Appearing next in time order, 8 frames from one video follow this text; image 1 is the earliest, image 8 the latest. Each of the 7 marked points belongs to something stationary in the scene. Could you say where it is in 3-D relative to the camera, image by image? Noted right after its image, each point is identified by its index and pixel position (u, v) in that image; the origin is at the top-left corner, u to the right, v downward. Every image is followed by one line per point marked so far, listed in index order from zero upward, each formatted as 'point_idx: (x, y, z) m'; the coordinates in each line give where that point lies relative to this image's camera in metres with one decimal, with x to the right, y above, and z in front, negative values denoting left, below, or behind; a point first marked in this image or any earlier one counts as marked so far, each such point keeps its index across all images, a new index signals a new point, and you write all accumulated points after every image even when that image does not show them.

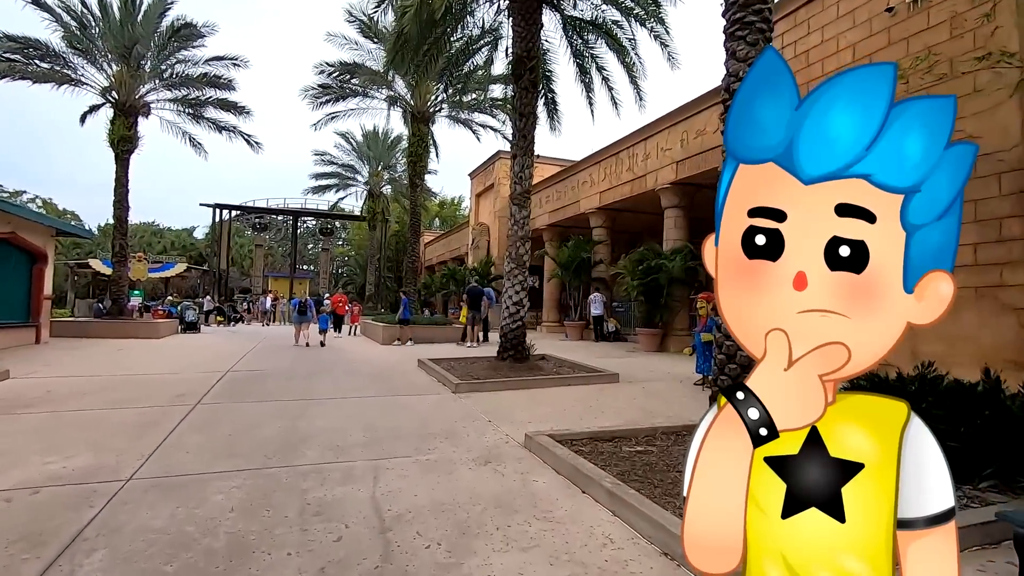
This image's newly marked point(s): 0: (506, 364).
0: (-0.1, -1.3, +8.9) m
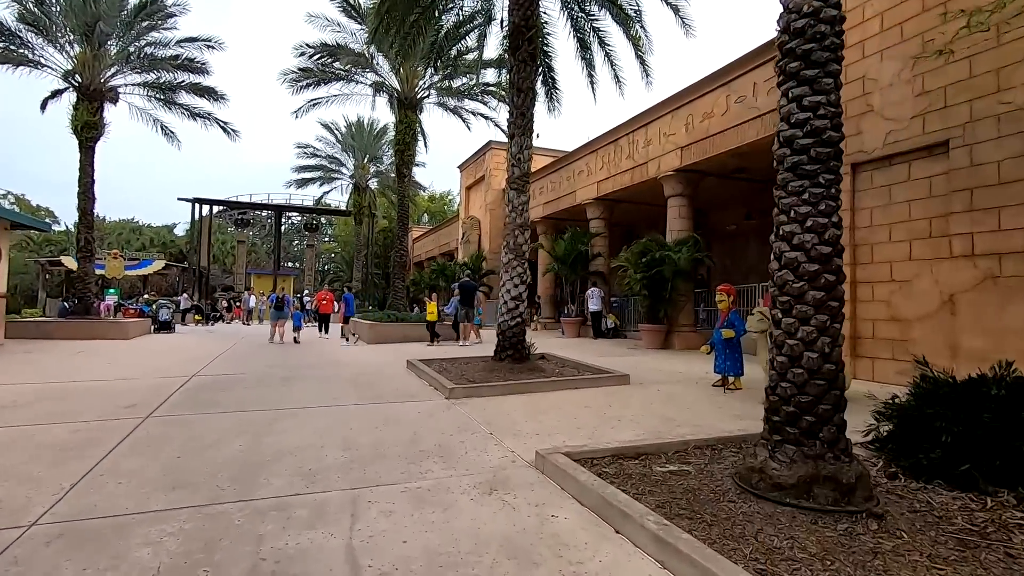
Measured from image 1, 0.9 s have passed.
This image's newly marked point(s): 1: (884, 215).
0: (-0.1, -1.2, +8.0) m
1: (+5.6, +1.1, +8.0) m
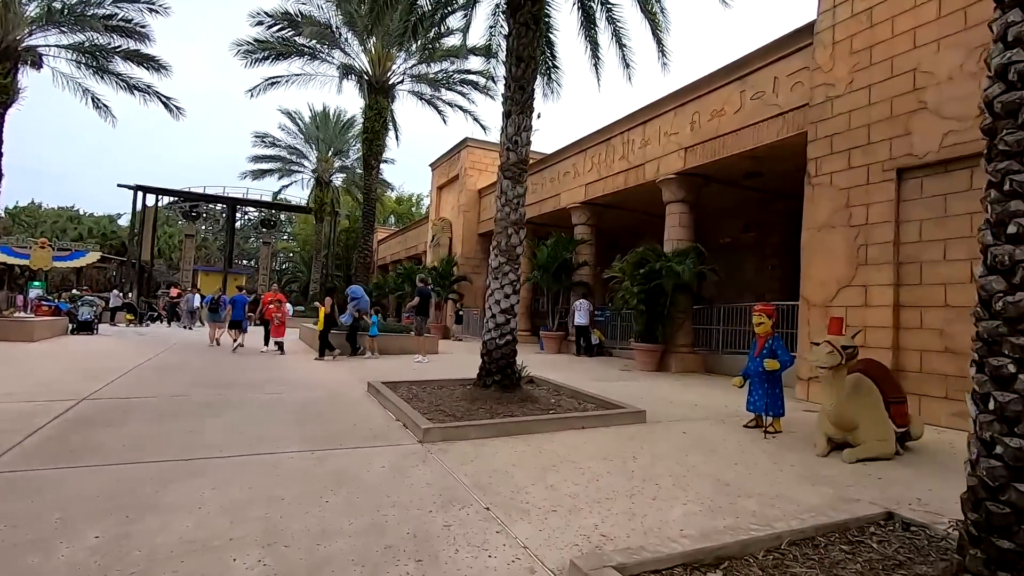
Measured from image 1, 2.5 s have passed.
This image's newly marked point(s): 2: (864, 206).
0: (-0.3, -1.3, +6.5) m
1: (+5.5, +0.8, +6.9) m
2: (+5.0, +1.2, +7.6) m
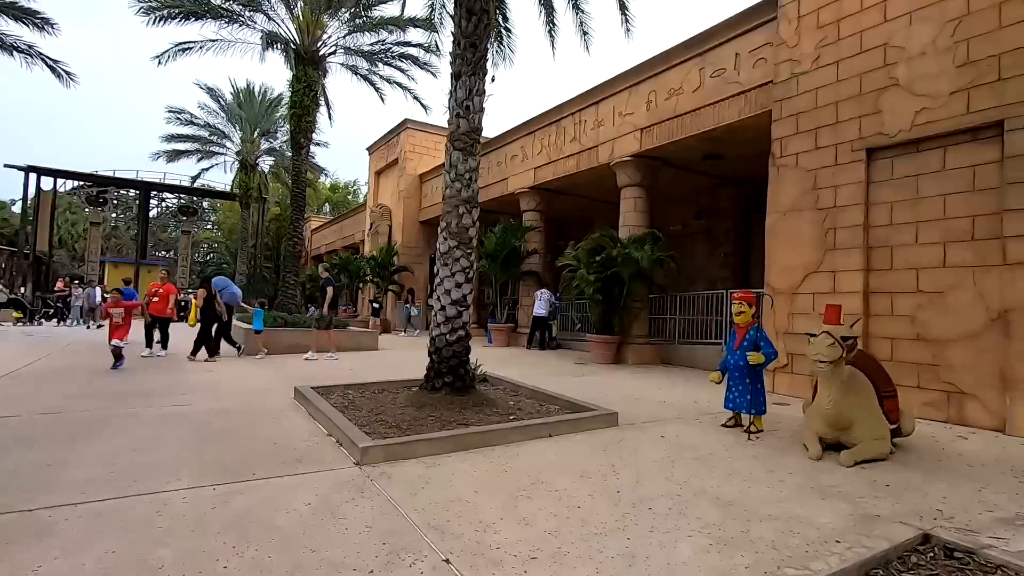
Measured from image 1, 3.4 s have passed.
0: (-0.8, -1.2, +5.6) m
1: (+4.9, +0.9, +6.6) m
2: (+4.4, +1.4, +7.3) m
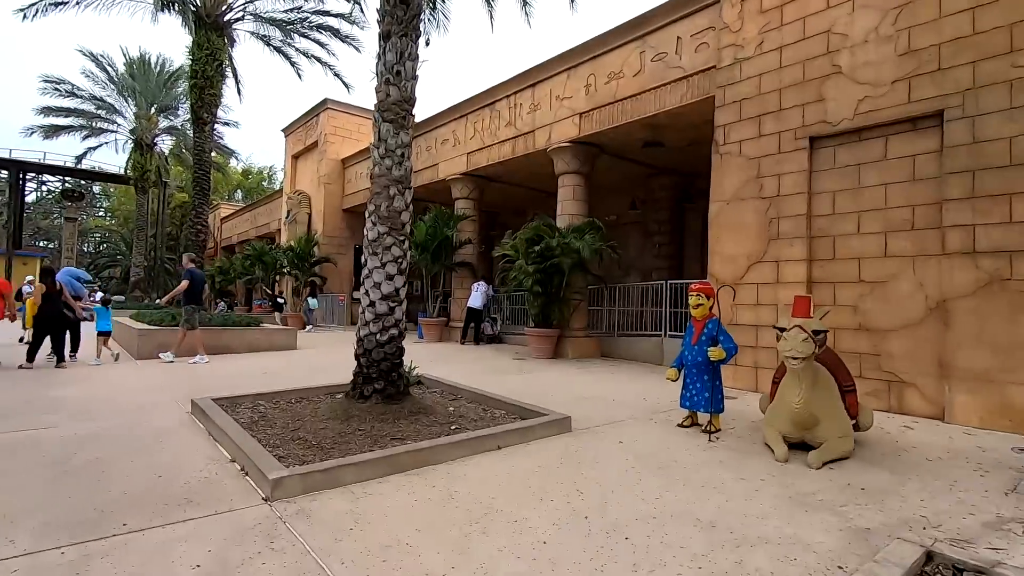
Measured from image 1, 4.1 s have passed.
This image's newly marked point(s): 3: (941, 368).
0: (-1.3, -1.1, +4.9) m
1: (+4.2, +1.1, +6.6) m
2: (+3.5, +1.5, +7.2) m
3: (+4.6, -0.9, +5.8) m
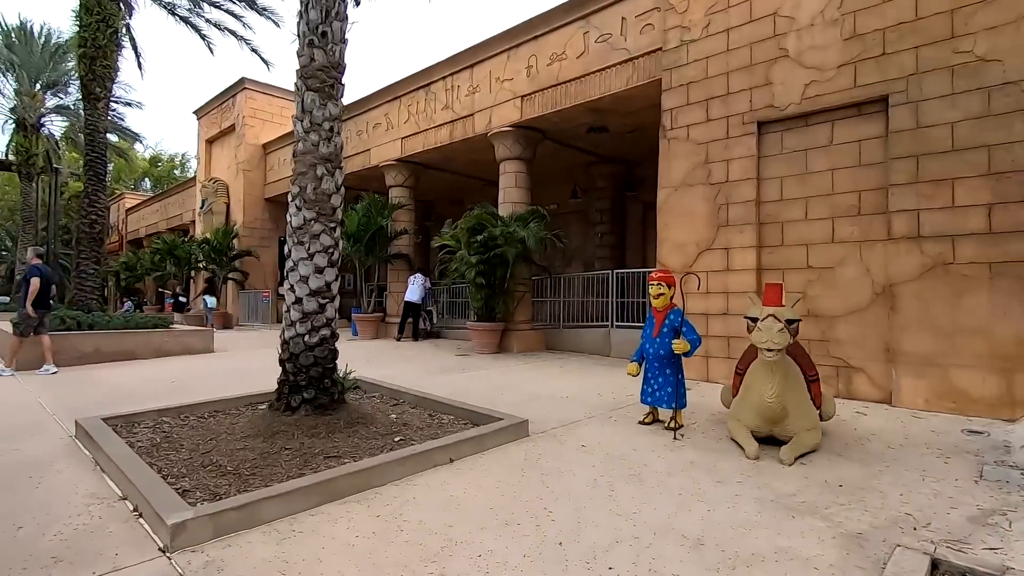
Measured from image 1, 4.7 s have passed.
0: (-1.7, -1.1, +4.2) m
1: (+3.5, +1.2, +6.5) m
2: (+2.8, +1.7, +7.0) m
3: (+4.1, -0.7, +5.8) m
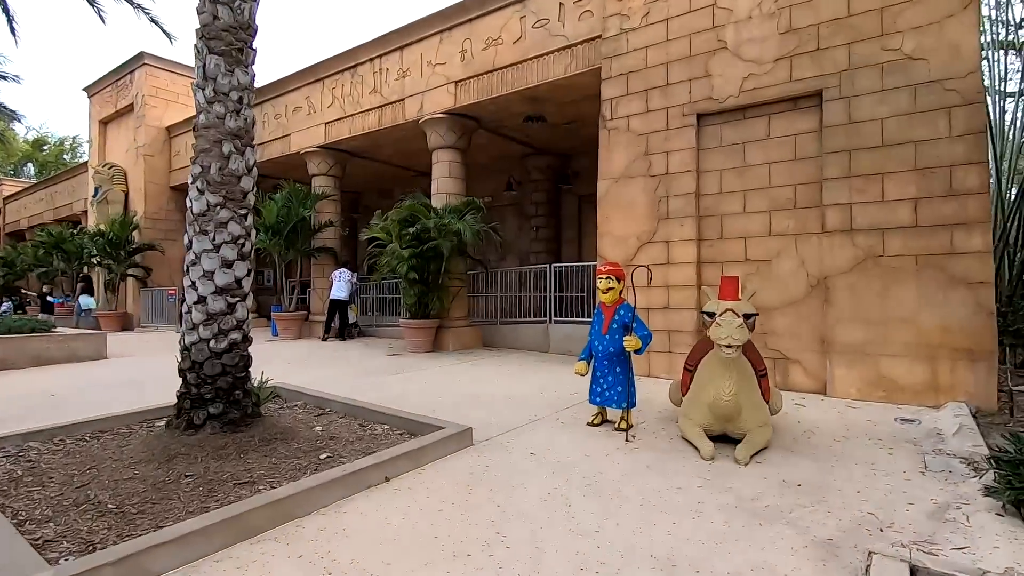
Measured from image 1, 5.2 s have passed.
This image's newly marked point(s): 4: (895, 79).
0: (-2.1, -1.0, +3.6) m
1: (+2.7, +1.3, +6.5) m
2: (+2.0, +1.7, +6.9) m
3: (+3.4, -0.6, +5.9) m
4: (+3.9, +2.2, +5.5) m
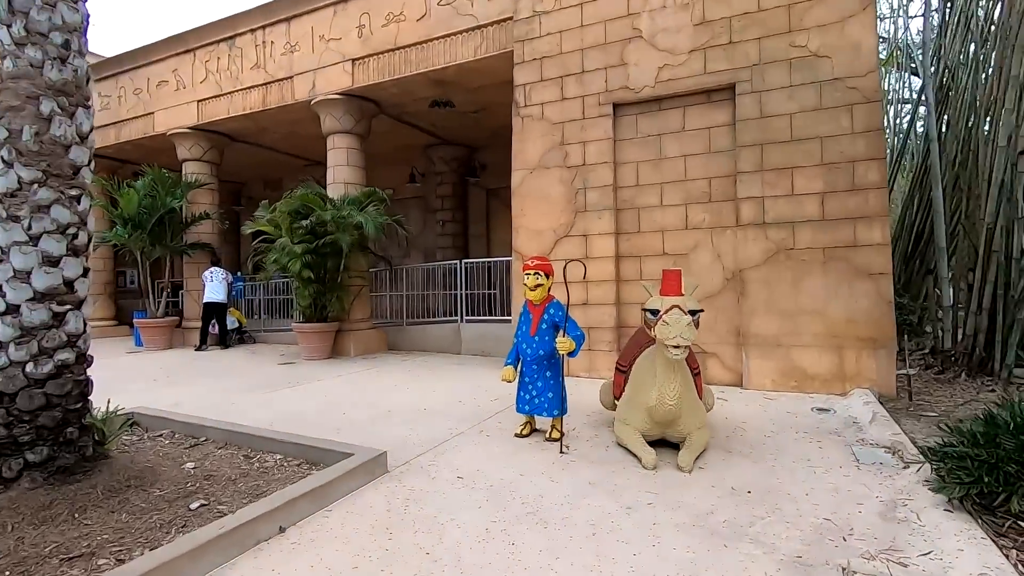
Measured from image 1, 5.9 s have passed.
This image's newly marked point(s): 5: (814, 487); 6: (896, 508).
0: (-2.5, -1.1, +2.7) m
1: (+1.7, +1.4, +6.4) m
2: (+0.9, +1.8, +6.7) m
3: (+2.5, -0.5, +6.0) m
4: (+3.1, +2.2, +5.6) m
5: (+1.8, -1.2, +3.3) m
6: (+2.1, -1.2, +2.9) m
